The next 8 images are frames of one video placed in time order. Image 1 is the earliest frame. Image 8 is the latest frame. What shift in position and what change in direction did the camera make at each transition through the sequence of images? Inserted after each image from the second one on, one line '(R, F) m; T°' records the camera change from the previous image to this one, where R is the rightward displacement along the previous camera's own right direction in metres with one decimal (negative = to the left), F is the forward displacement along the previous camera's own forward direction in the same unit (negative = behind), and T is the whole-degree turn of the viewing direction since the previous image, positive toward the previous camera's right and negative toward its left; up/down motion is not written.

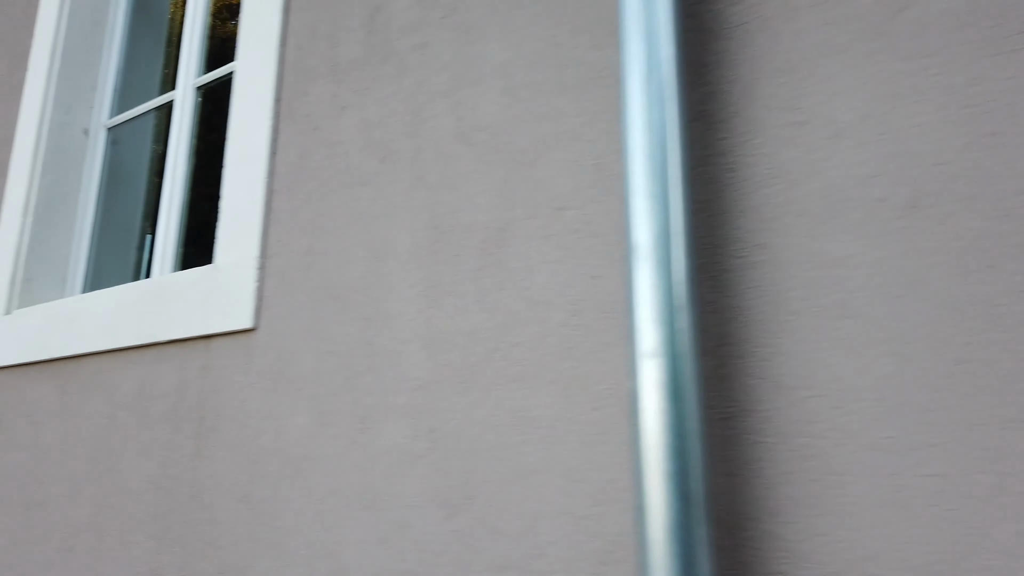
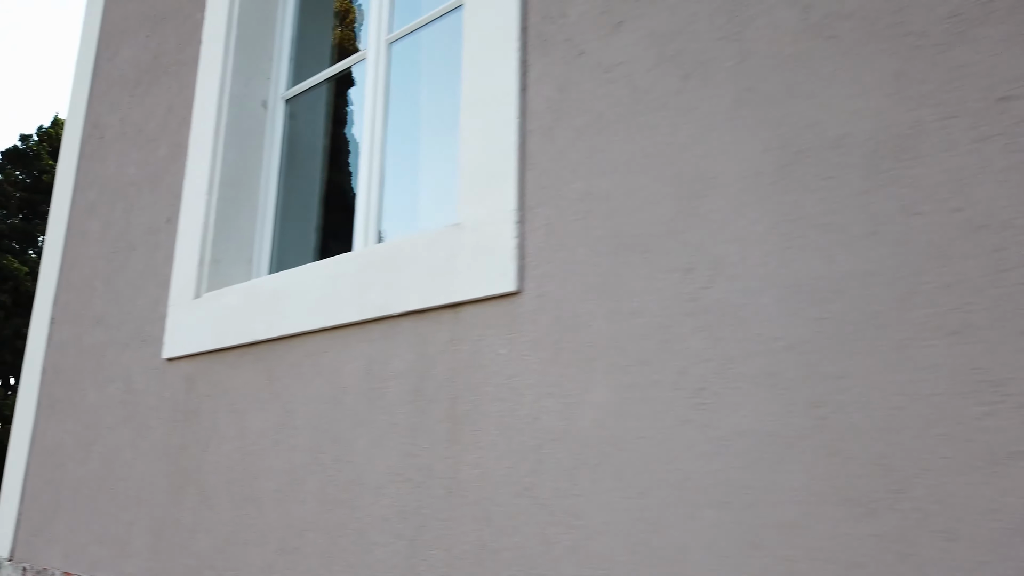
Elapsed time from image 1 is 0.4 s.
(-0.5, +0.3) m; -6°
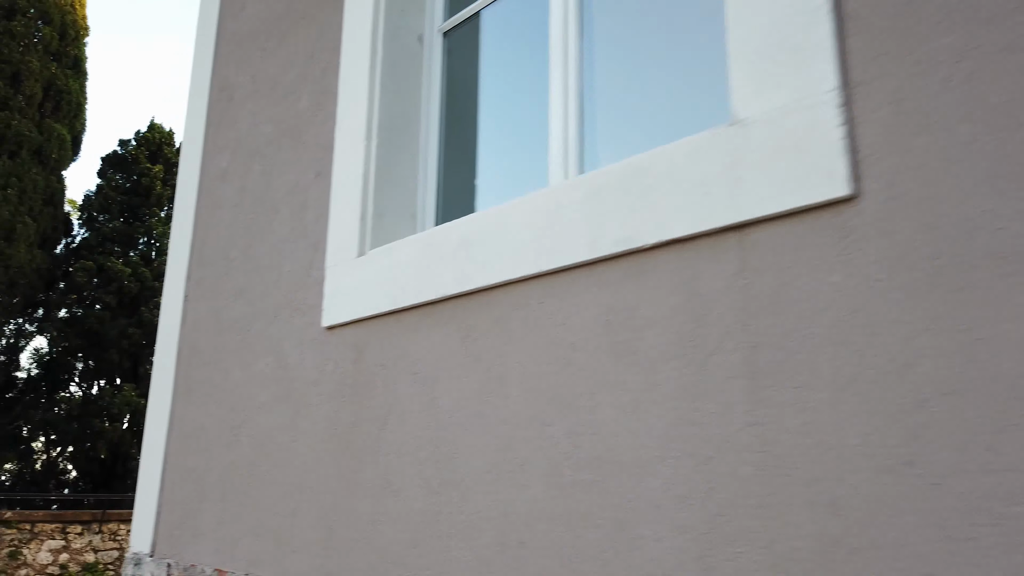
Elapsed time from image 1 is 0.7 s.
(-0.4, +0.4) m; -5°
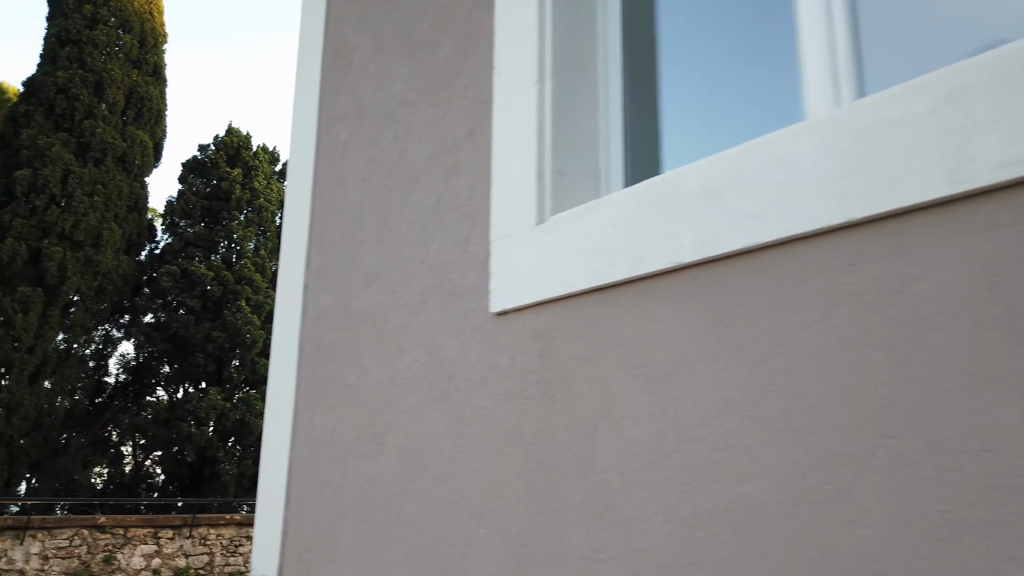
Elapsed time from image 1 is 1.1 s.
(-0.3, +0.4) m; -5°
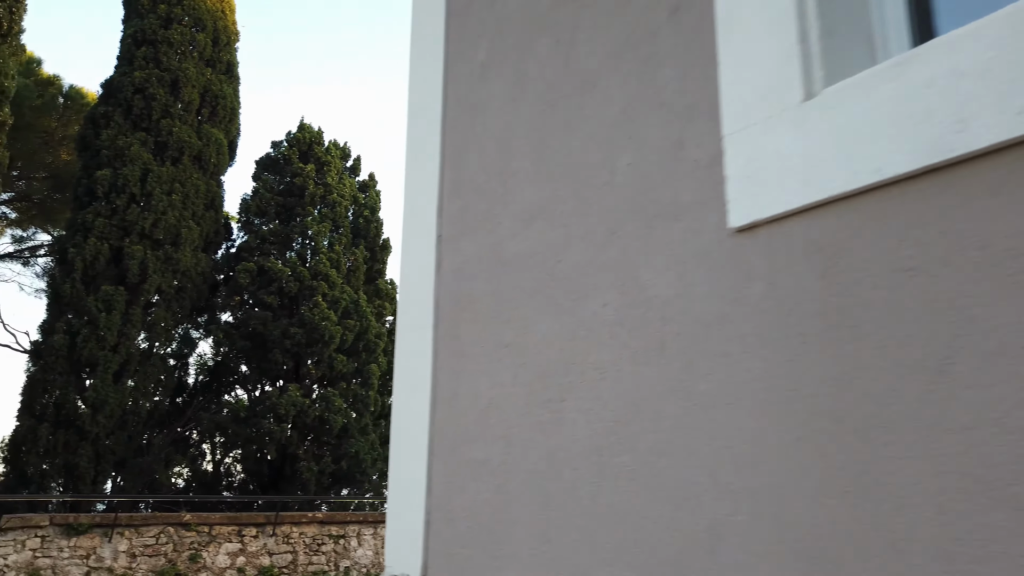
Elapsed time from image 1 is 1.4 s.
(-0.3, +0.4) m; -4°
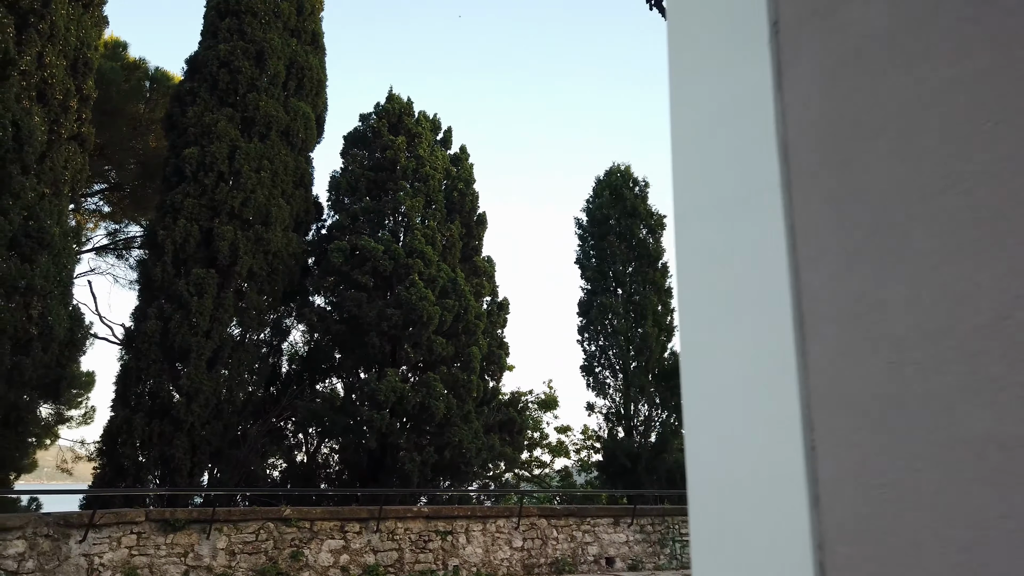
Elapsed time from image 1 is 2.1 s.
(-0.5, +1.0) m; -6°
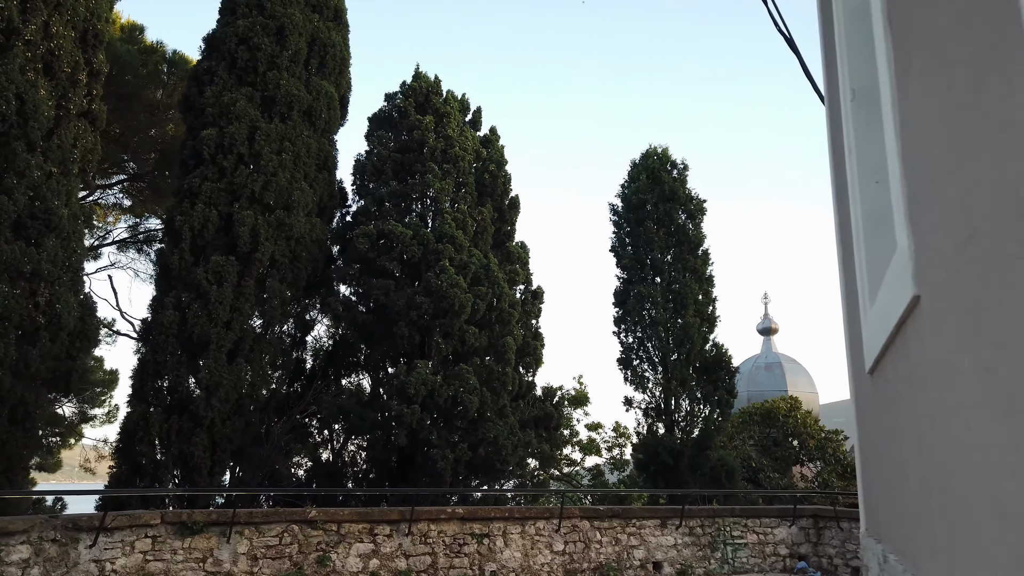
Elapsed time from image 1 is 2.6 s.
(-0.2, +0.7) m; -2°
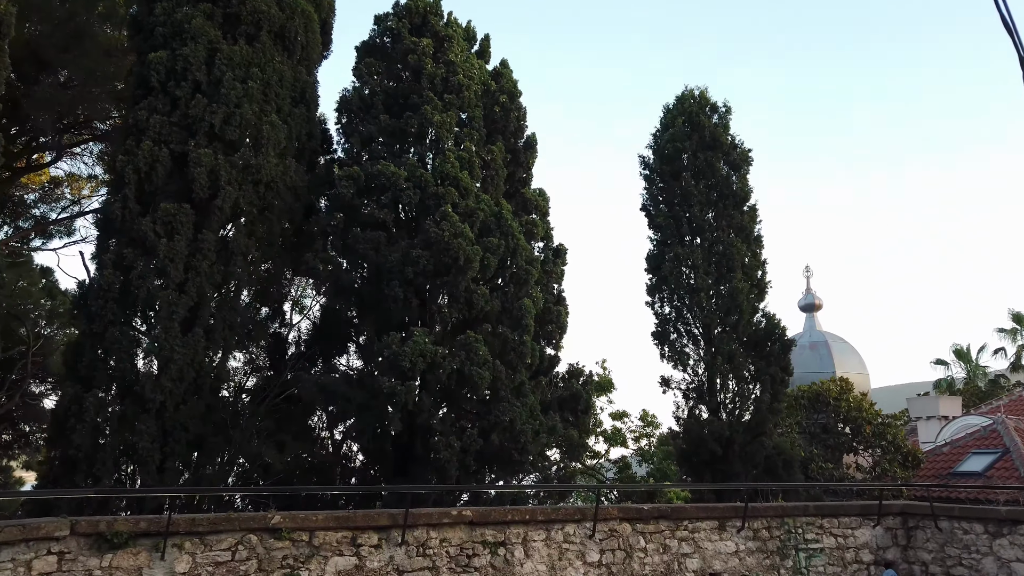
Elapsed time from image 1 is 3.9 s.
(0.0, +1.9) m; -1°
